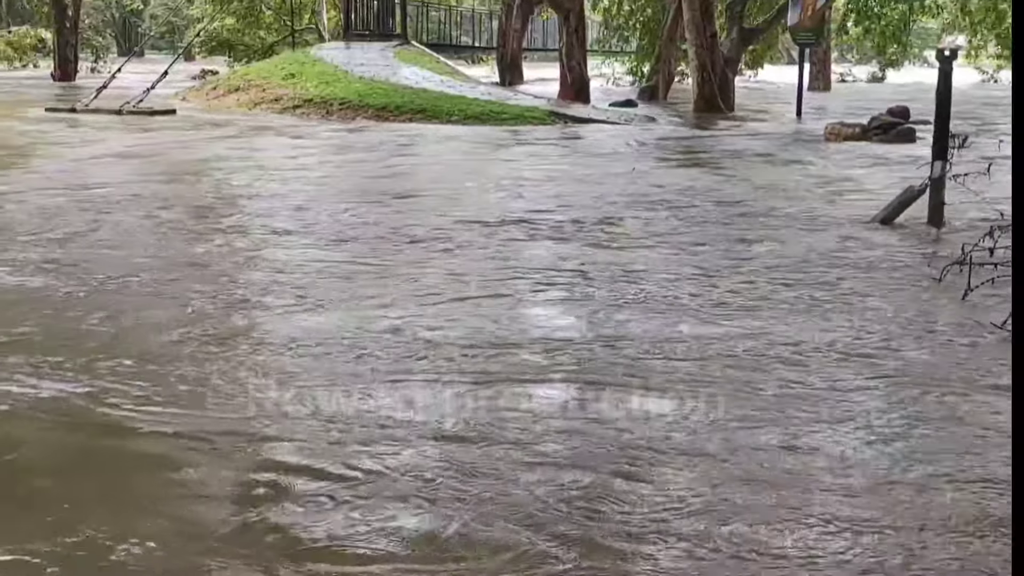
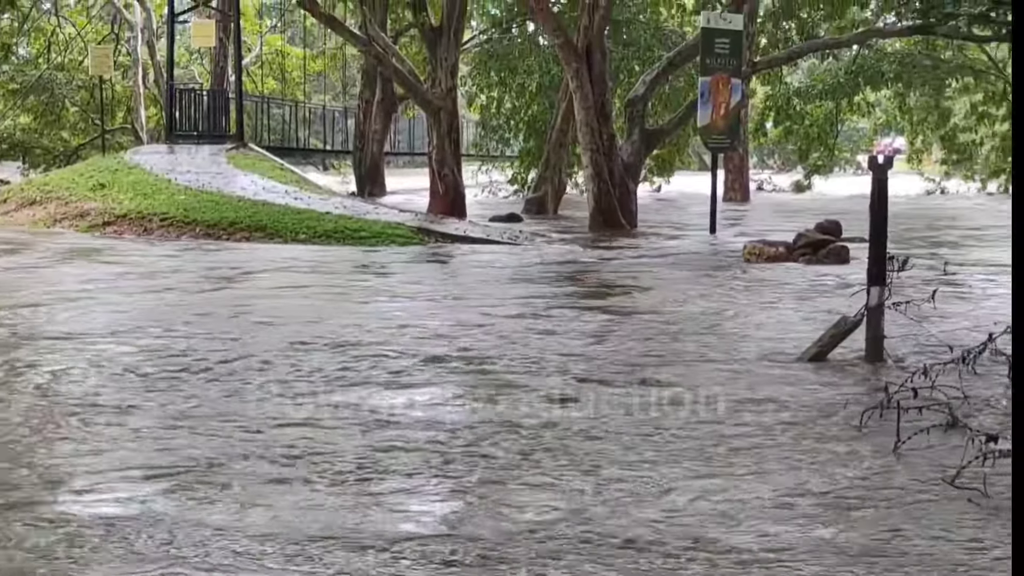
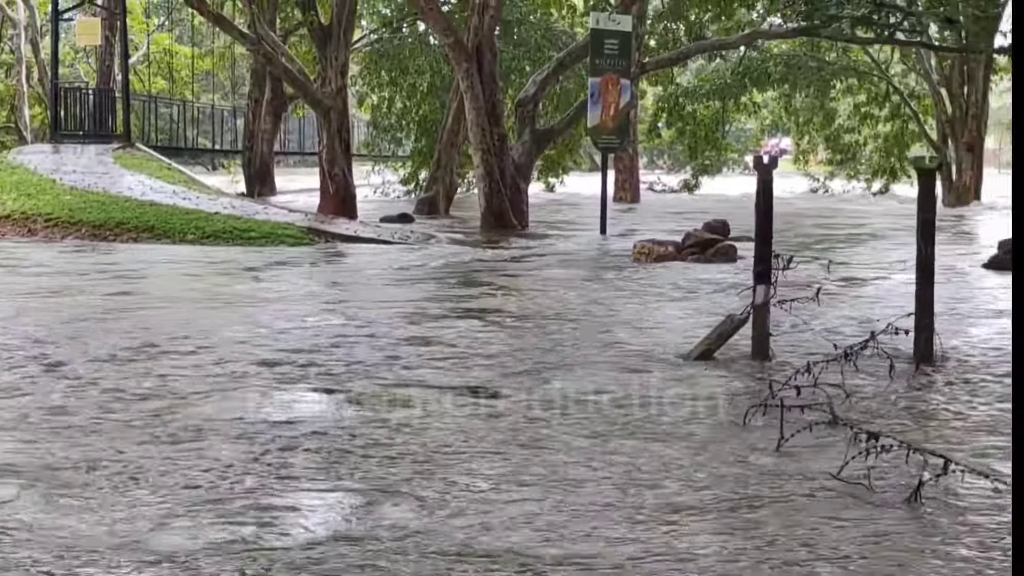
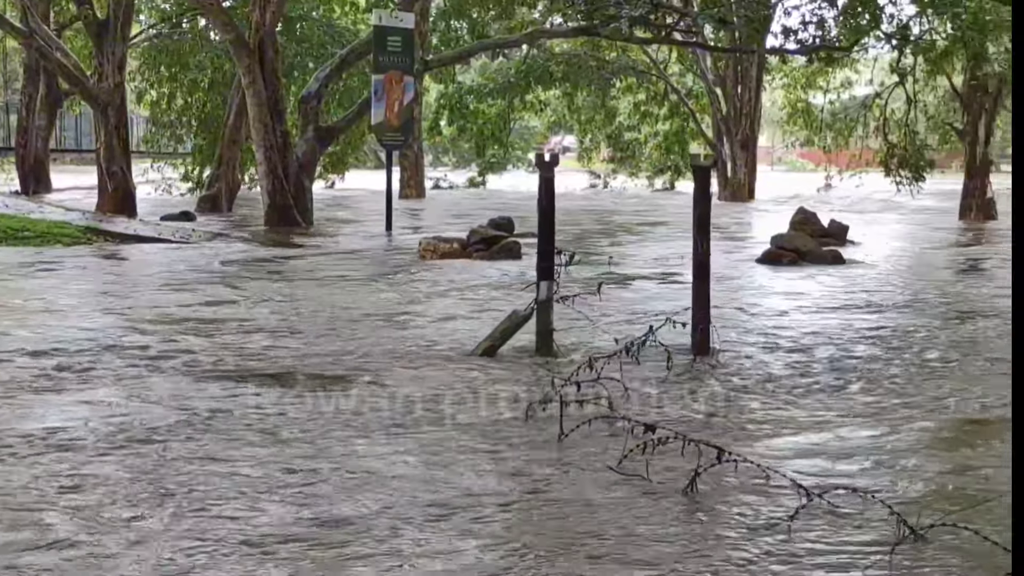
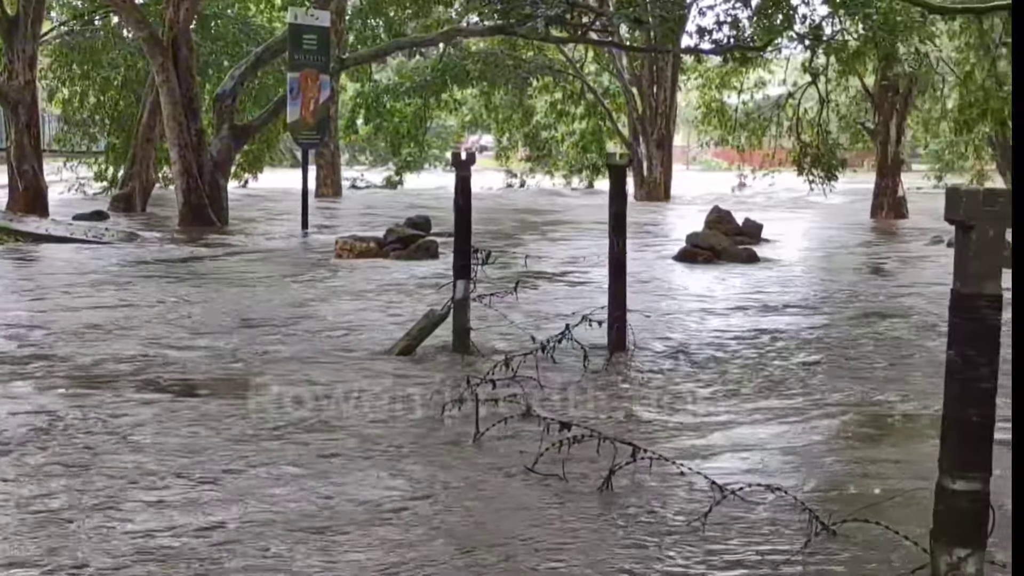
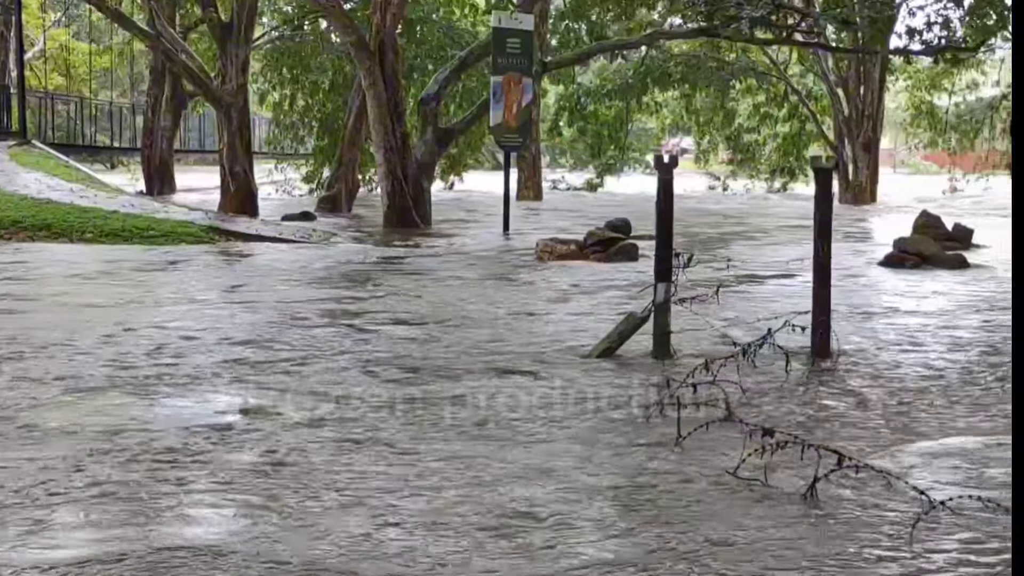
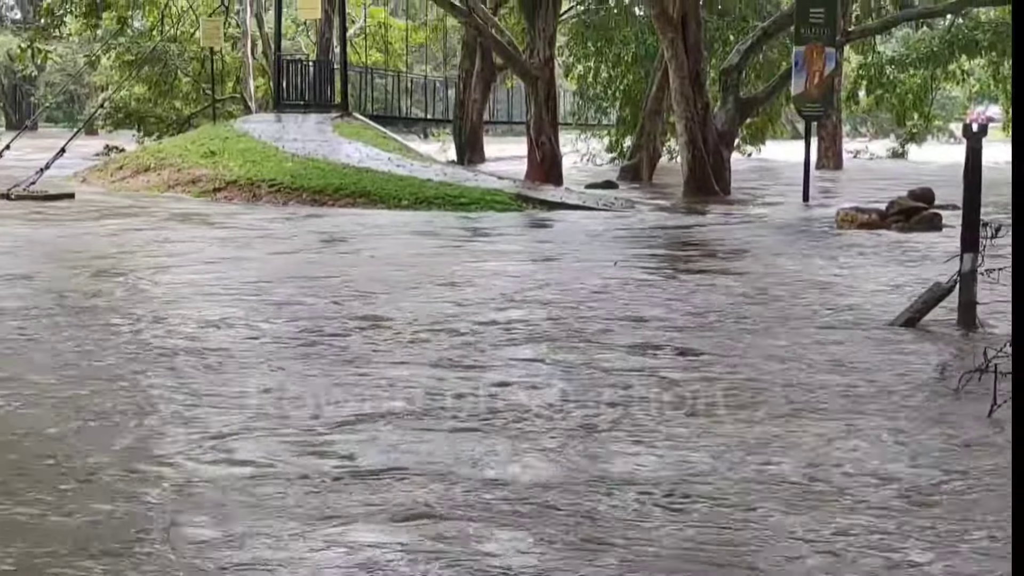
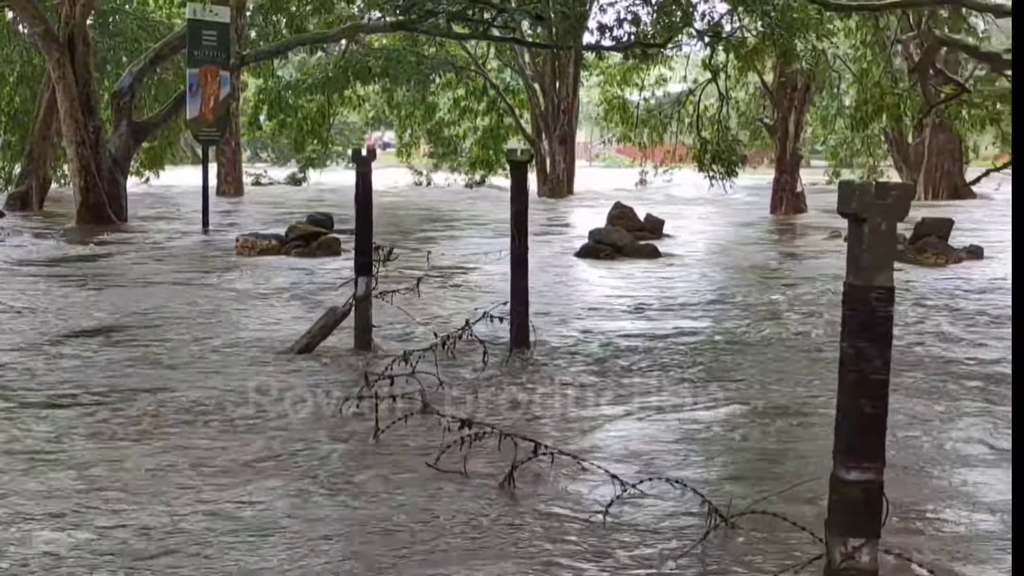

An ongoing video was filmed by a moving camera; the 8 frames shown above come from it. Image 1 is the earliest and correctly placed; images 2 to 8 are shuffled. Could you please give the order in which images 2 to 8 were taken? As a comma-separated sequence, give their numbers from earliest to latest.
7, 2, 3, 6, 4, 5, 8
